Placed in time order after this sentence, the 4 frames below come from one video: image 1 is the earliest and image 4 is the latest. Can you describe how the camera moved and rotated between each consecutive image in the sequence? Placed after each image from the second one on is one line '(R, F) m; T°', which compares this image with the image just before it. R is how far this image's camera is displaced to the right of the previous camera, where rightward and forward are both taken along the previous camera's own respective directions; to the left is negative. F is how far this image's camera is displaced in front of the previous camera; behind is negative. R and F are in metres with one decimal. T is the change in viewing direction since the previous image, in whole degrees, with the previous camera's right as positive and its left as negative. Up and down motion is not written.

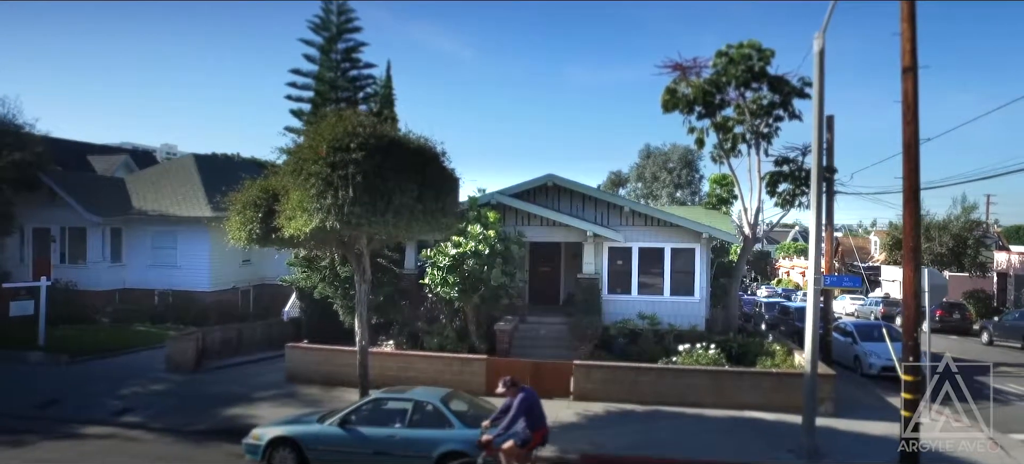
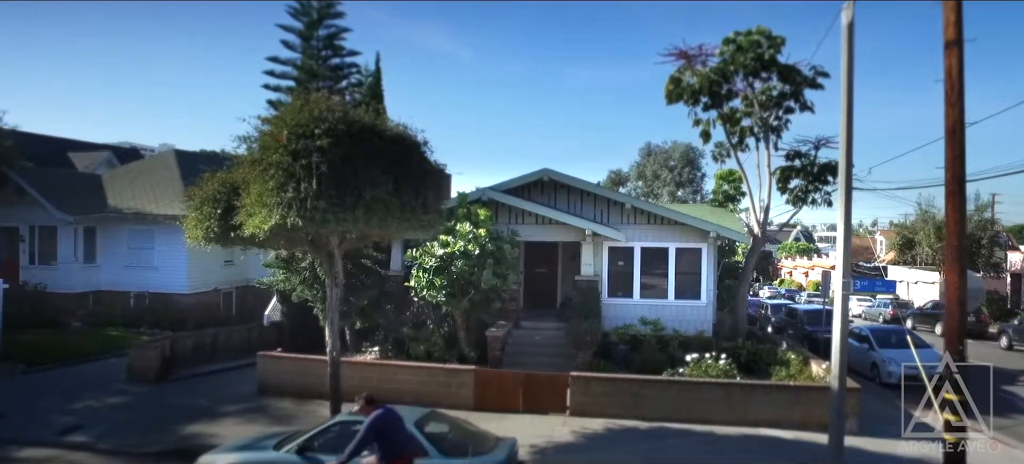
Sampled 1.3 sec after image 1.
(+0.1, +1.1) m; 0°
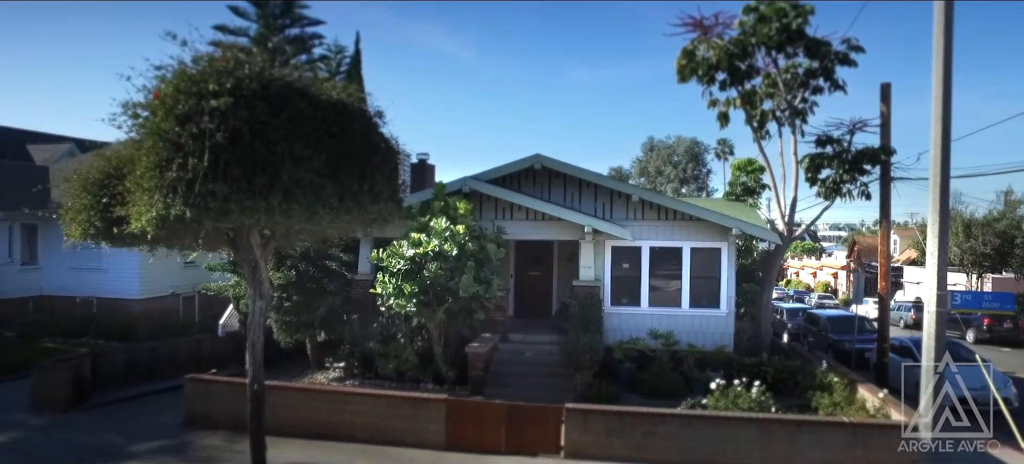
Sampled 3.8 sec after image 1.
(+0.2, +2.3) m; 0°
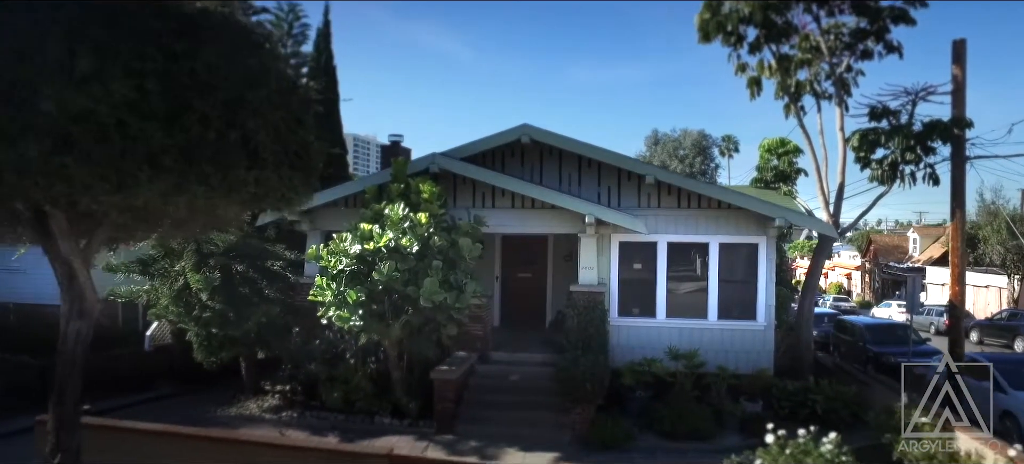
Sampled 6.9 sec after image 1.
(+0.3, +2.7) m; 0°
